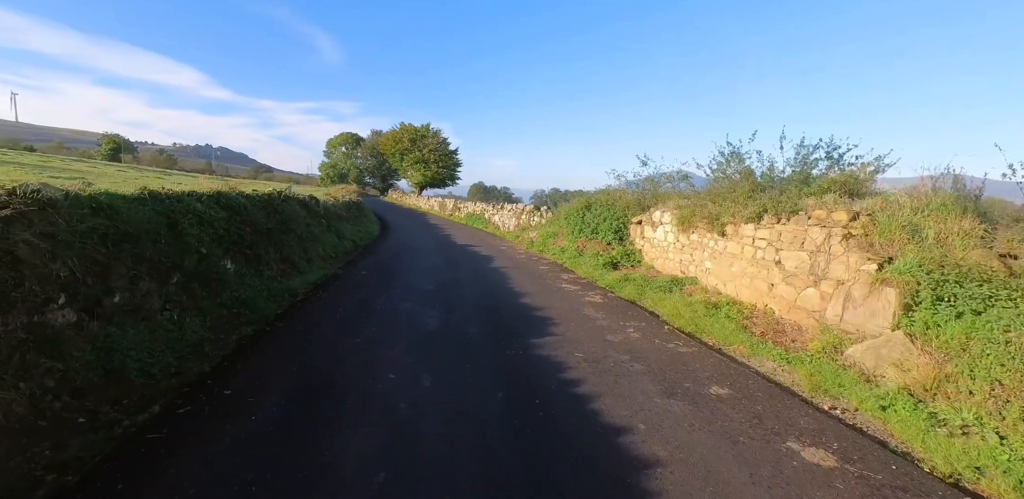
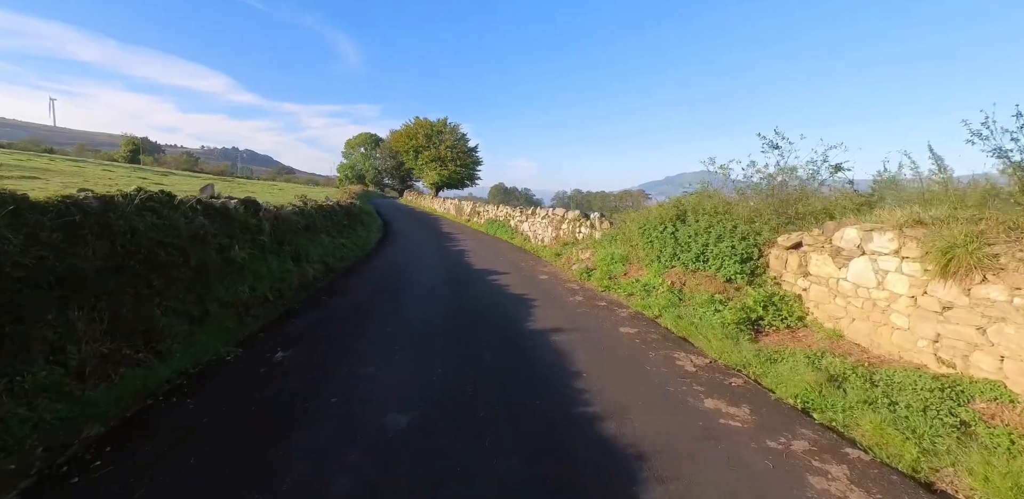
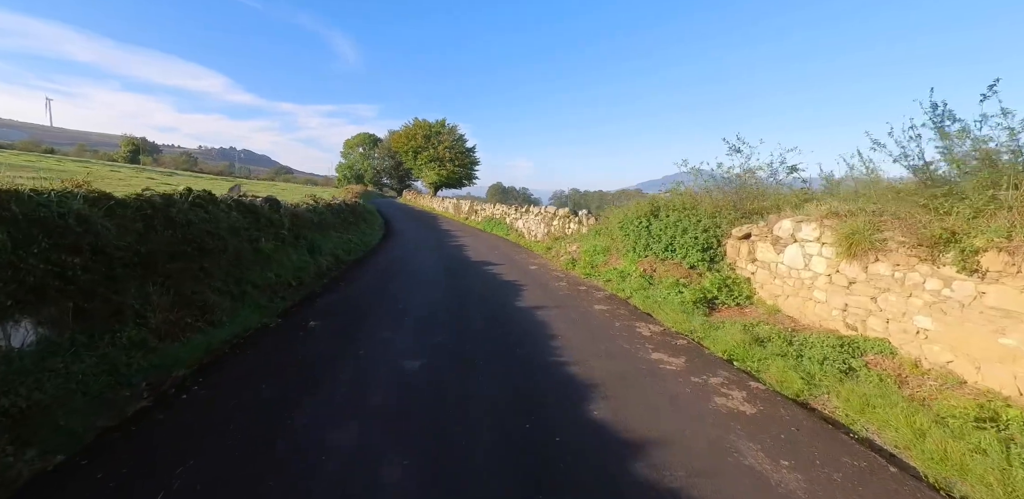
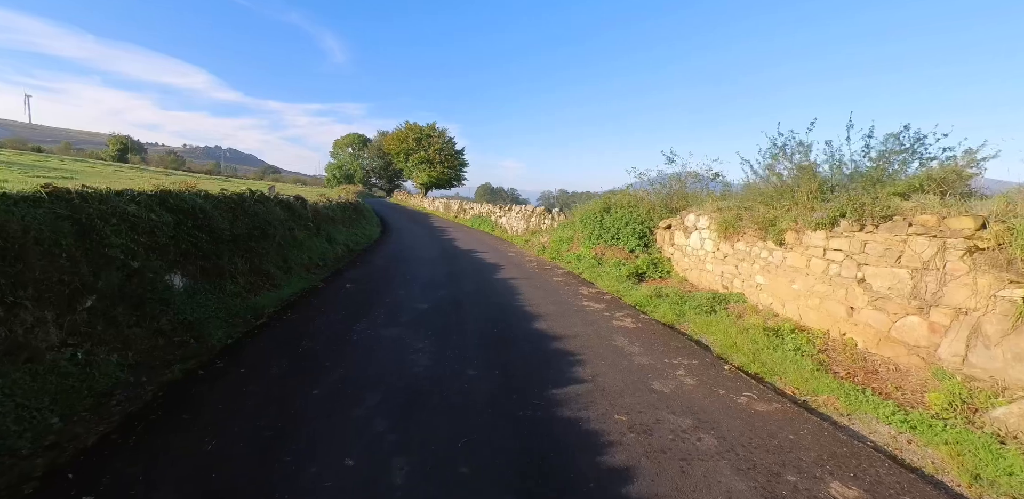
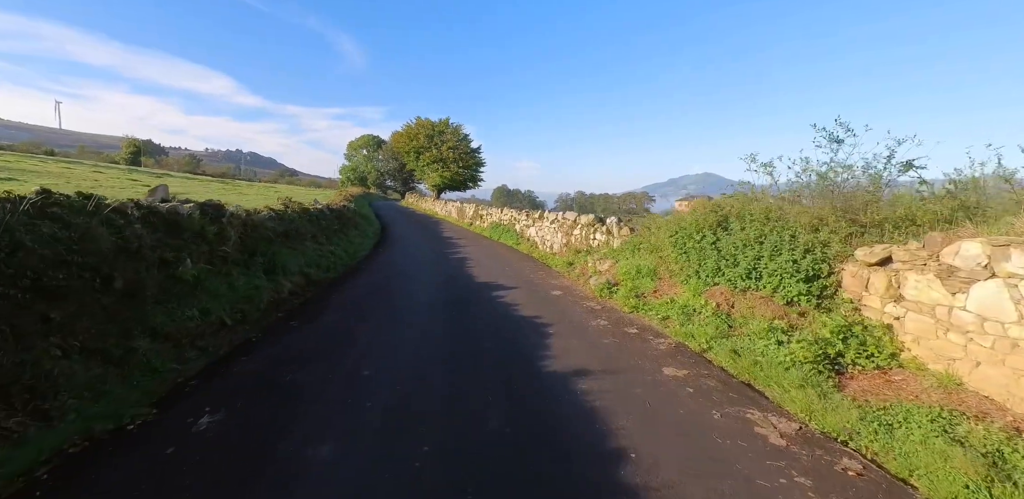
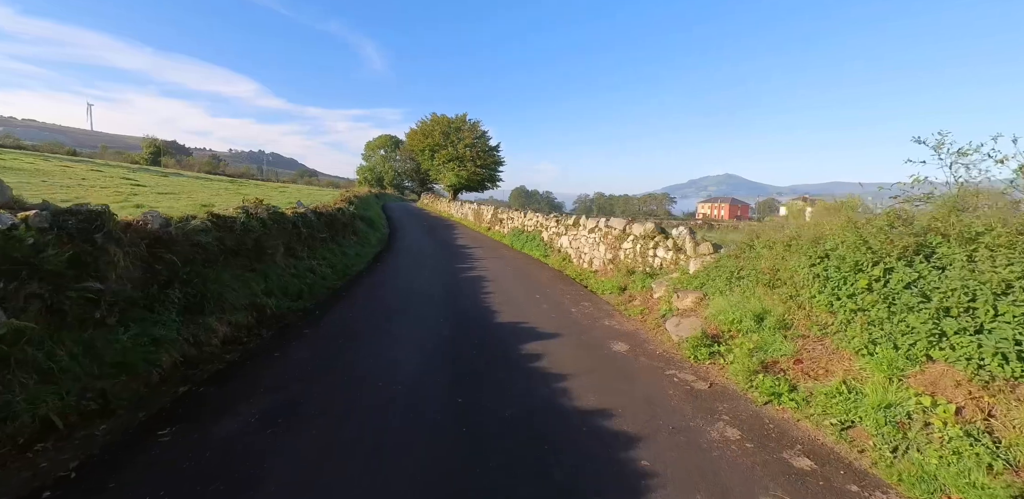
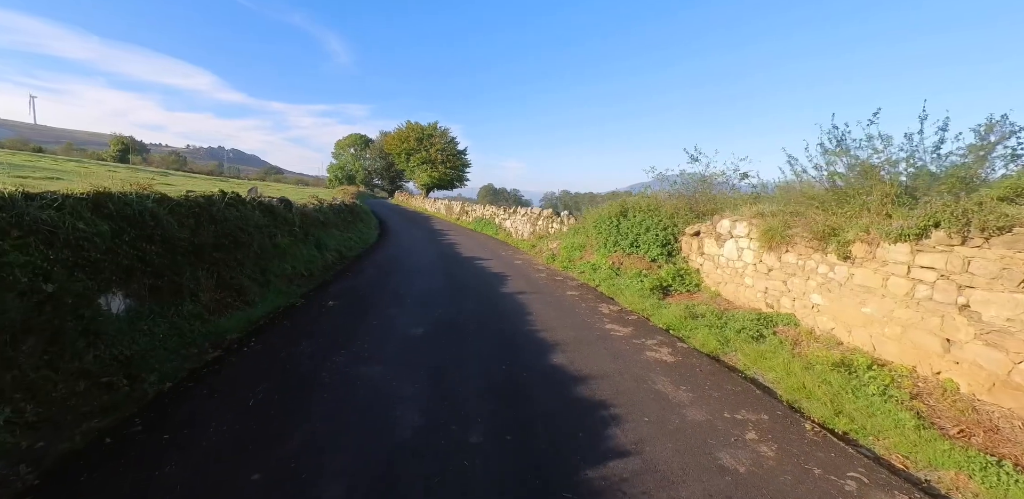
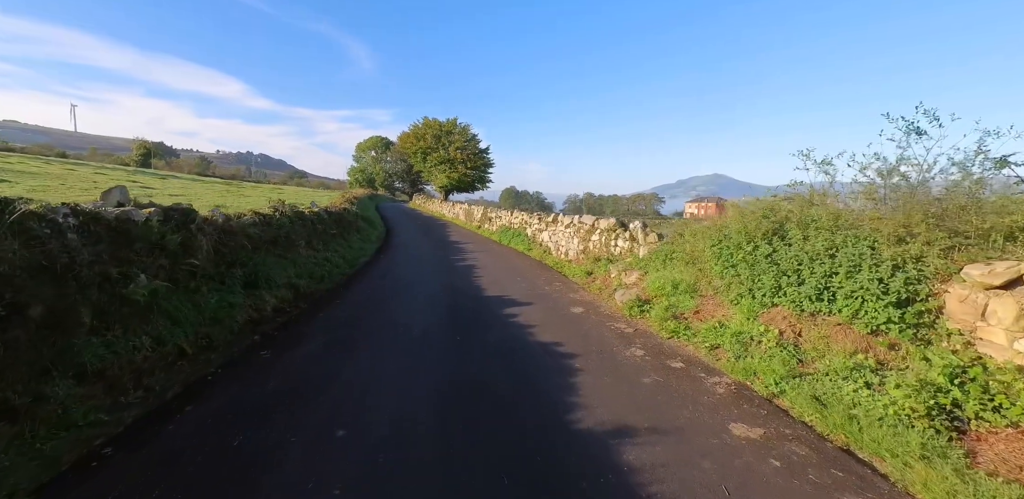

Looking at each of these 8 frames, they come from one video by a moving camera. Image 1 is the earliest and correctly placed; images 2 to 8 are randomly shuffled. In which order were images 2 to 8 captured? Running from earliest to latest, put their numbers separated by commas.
4, 7, 3, 2, 5, 8, 6
